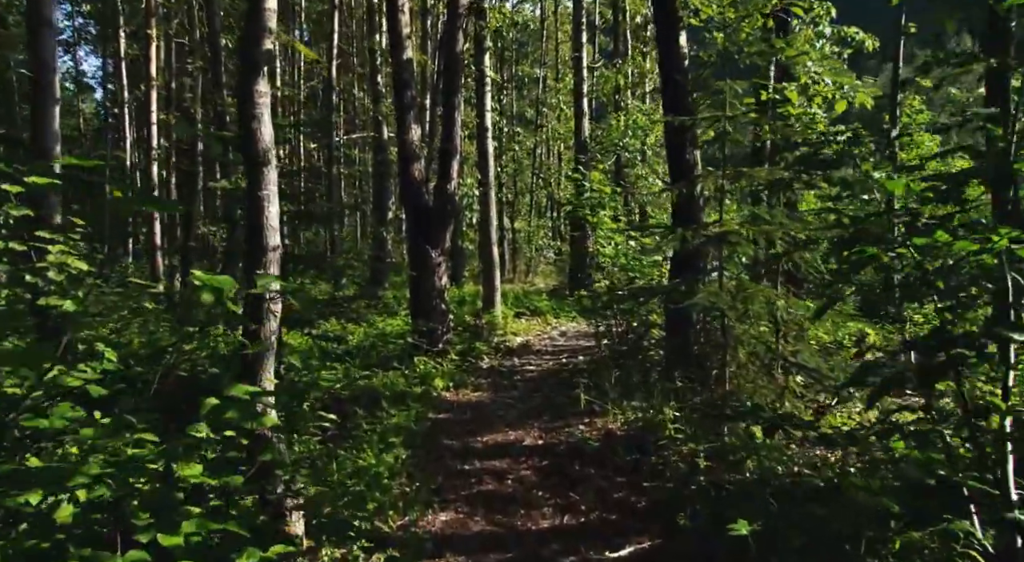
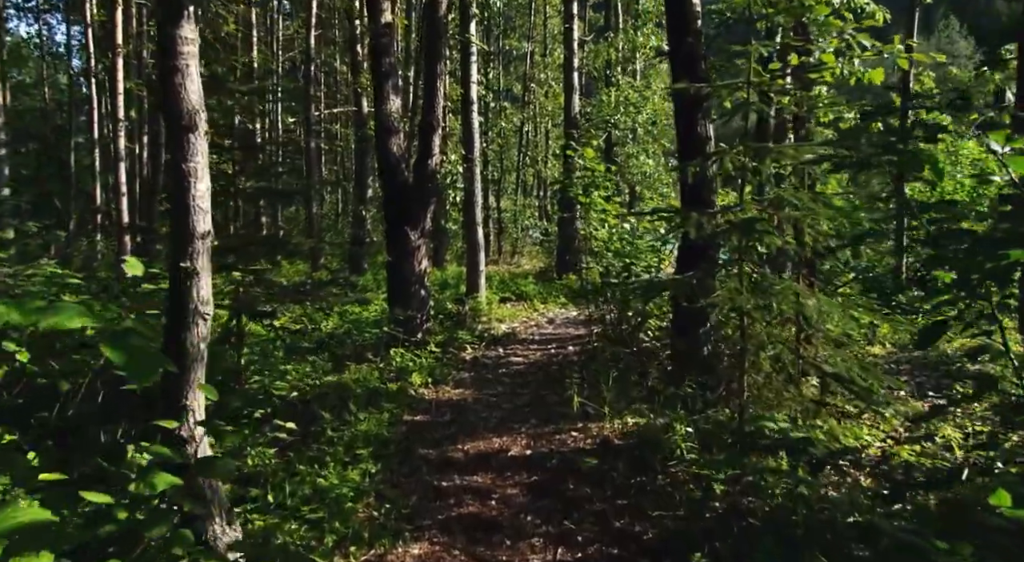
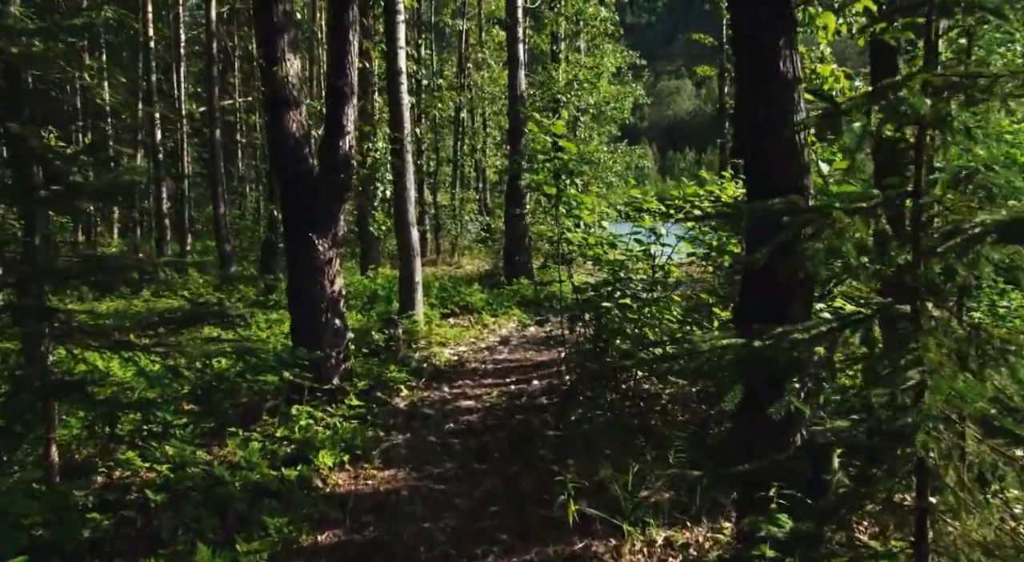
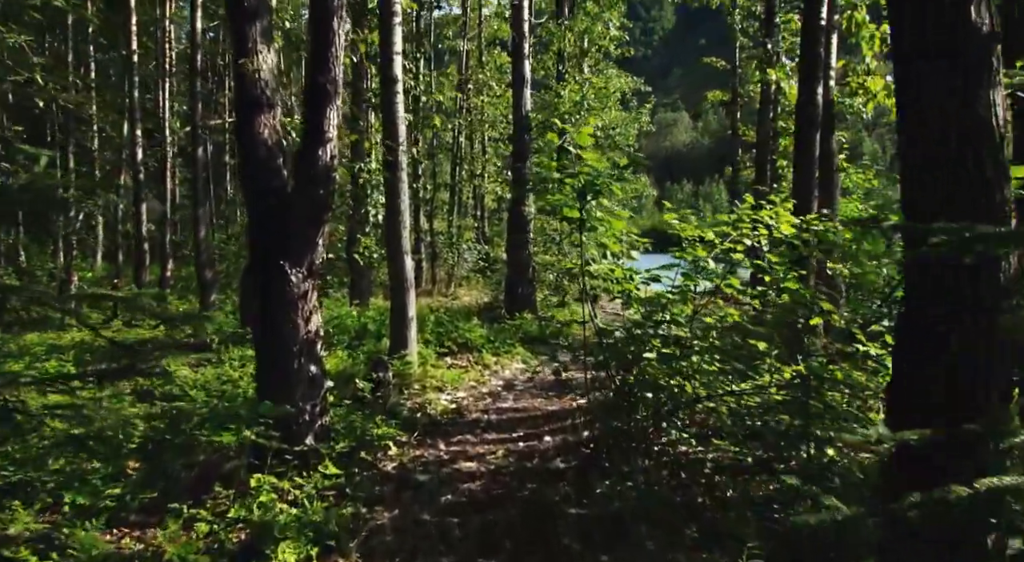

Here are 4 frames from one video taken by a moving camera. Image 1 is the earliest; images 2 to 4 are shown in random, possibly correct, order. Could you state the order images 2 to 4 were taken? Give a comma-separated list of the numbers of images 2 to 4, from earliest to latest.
2, 3, 4
